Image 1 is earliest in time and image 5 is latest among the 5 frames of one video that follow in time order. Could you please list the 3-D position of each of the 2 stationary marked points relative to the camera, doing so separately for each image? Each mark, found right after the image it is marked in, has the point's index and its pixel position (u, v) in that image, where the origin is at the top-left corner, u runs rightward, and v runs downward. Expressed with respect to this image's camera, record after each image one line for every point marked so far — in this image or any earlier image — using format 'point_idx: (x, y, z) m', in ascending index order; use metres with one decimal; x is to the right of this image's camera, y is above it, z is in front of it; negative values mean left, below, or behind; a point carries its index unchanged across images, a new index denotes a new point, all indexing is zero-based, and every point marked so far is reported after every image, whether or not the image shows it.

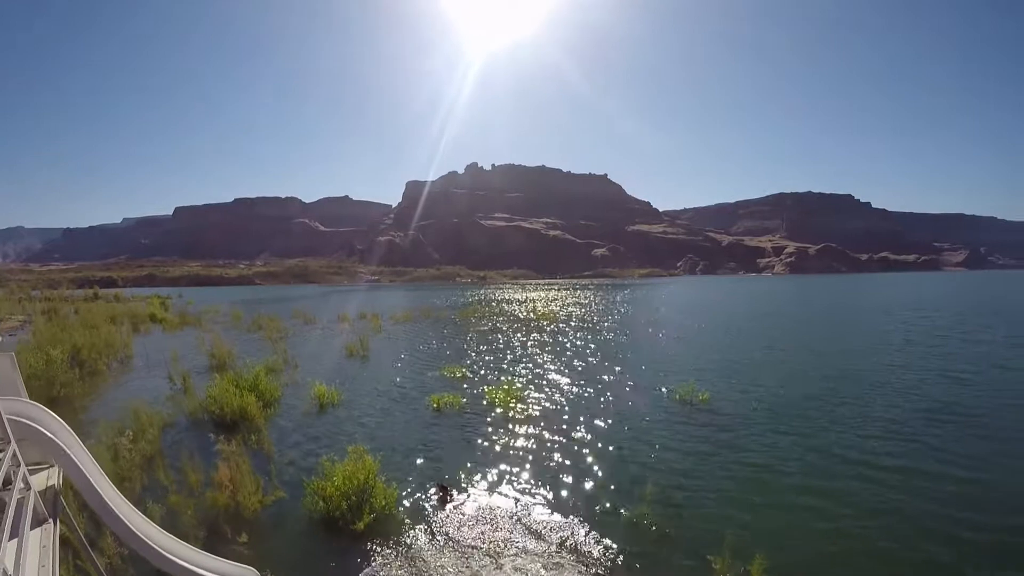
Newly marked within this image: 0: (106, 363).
0: (-12.0, -2.3, +16.4) m
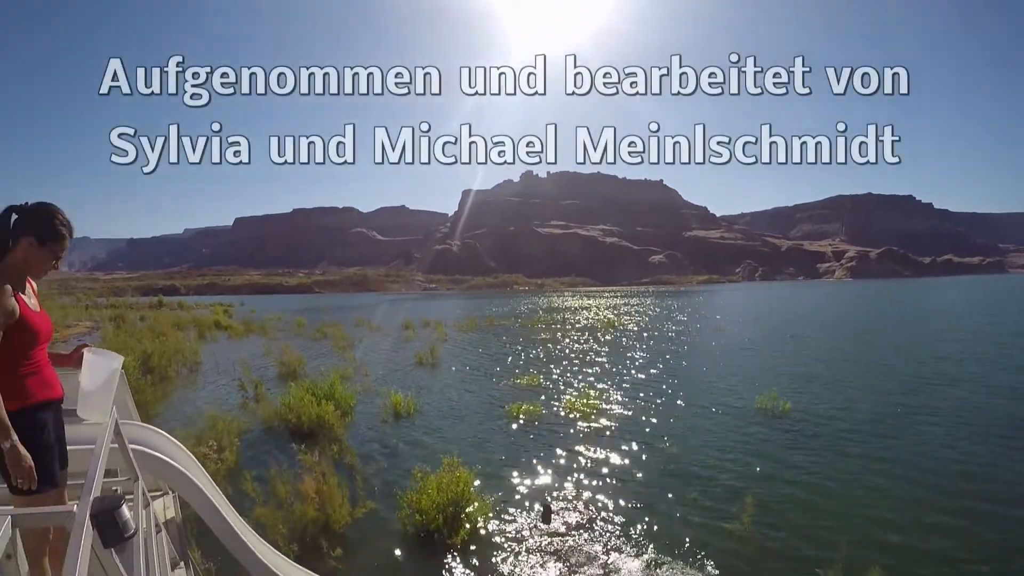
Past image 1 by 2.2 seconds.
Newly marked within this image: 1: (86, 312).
0: (-10.3, -2.5, +16.8) m
1: (-15.5, -1.0, +20.0) m
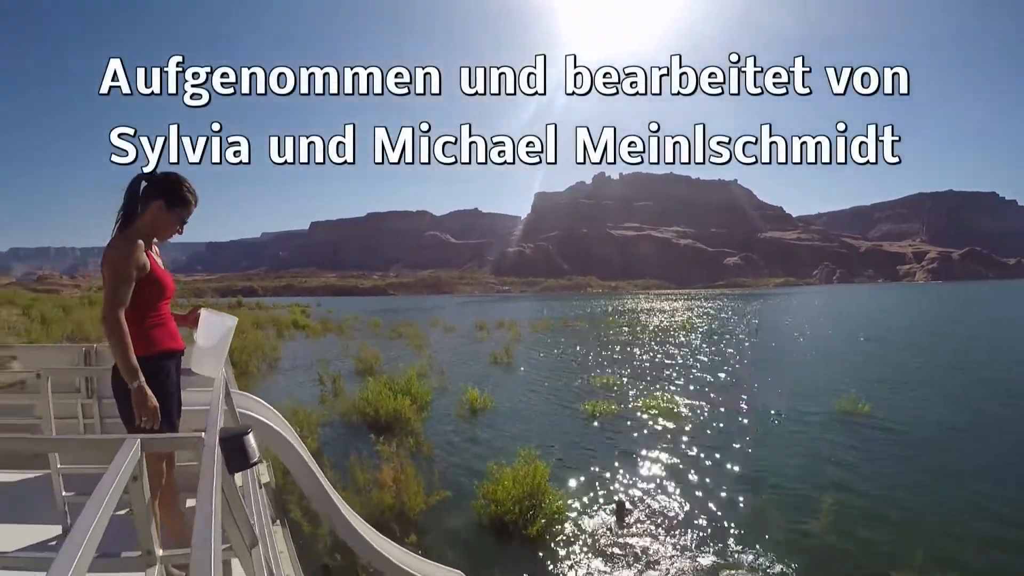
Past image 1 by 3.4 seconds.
0: (-8.0, -2.5, +17.2) m
1: (-12.8, -1.2, +21.1) m
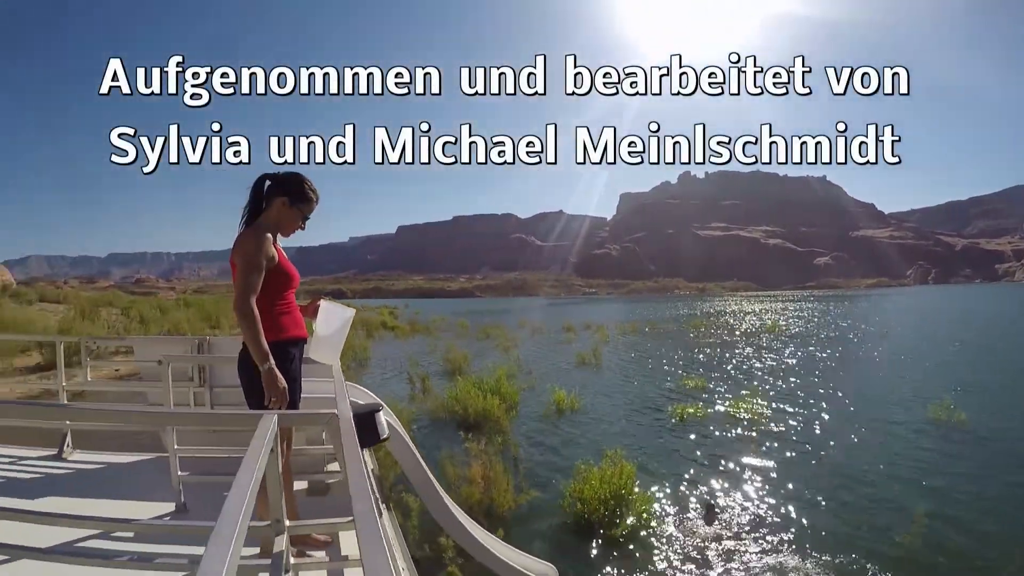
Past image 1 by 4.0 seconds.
0: (-5.3, -2.5, +17.3) m
1: (-9.4, -1.4, +21.9) m
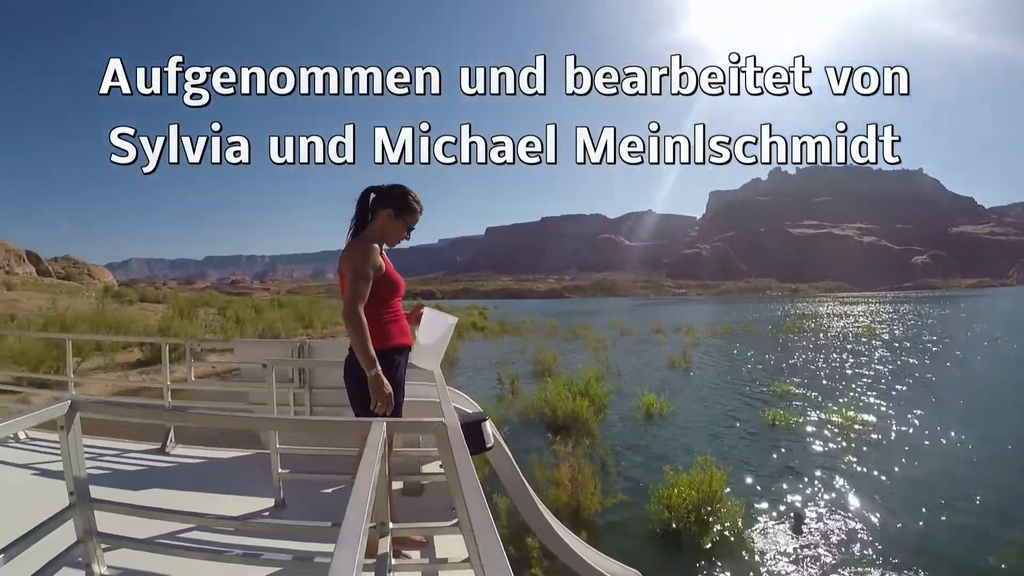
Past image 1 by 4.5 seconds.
0: (-2.4, -2.6, +17.5) m
1: (-5.8, -1.4, +22.7) m
